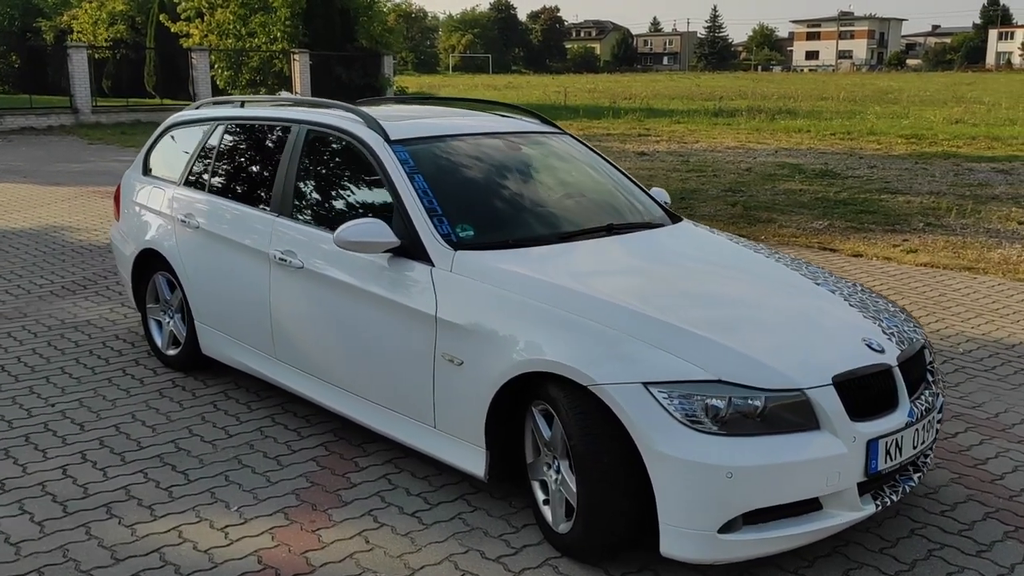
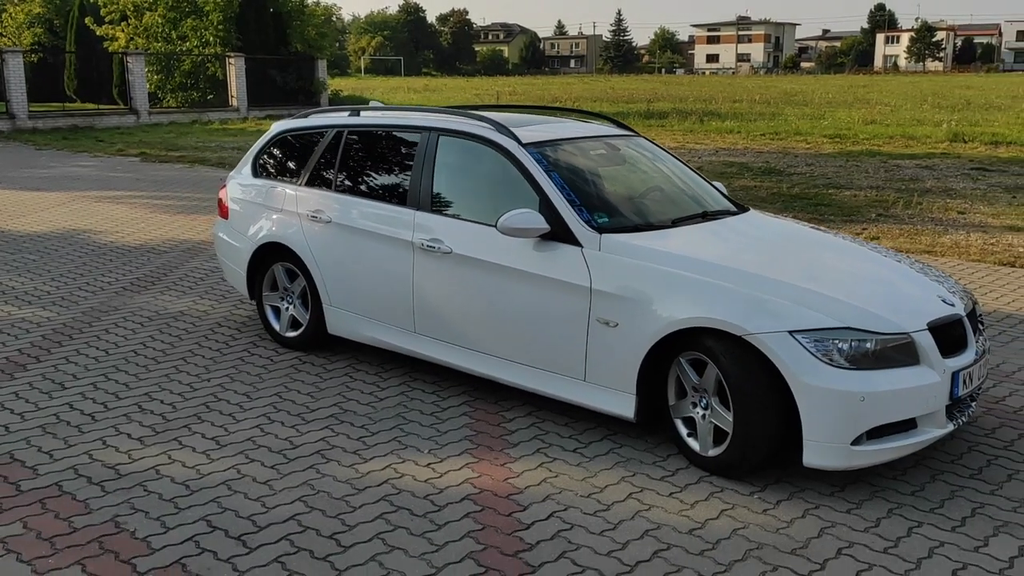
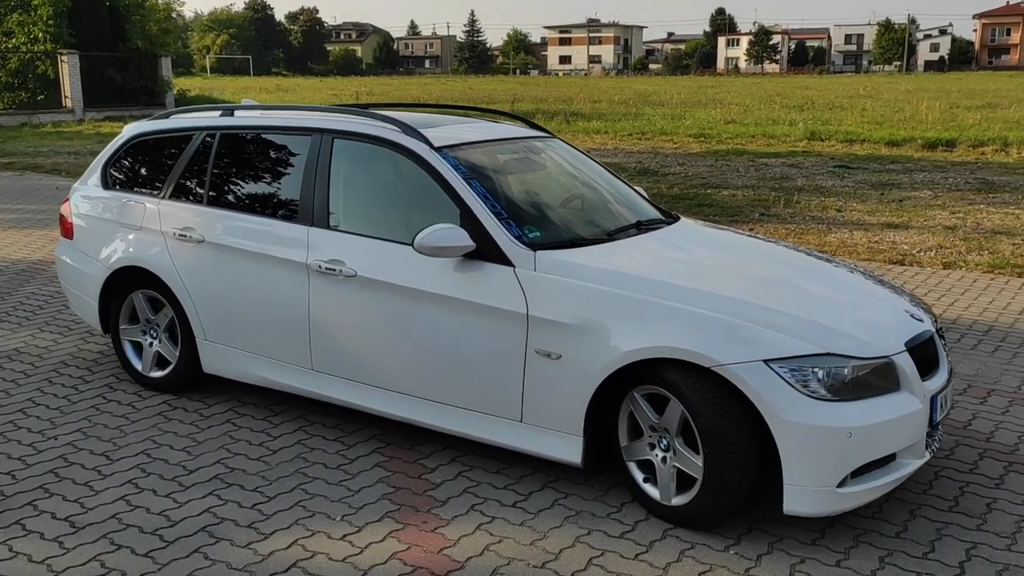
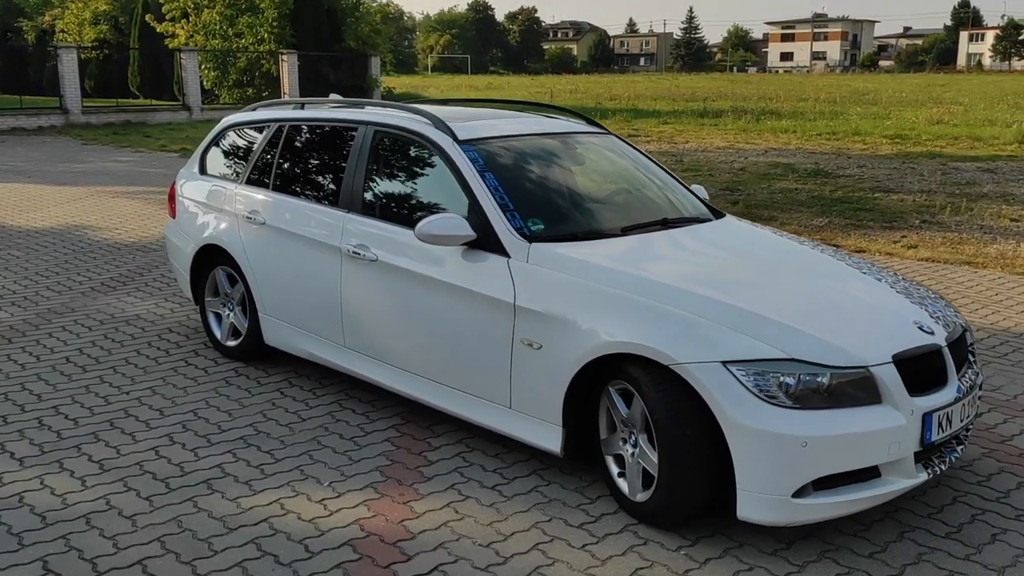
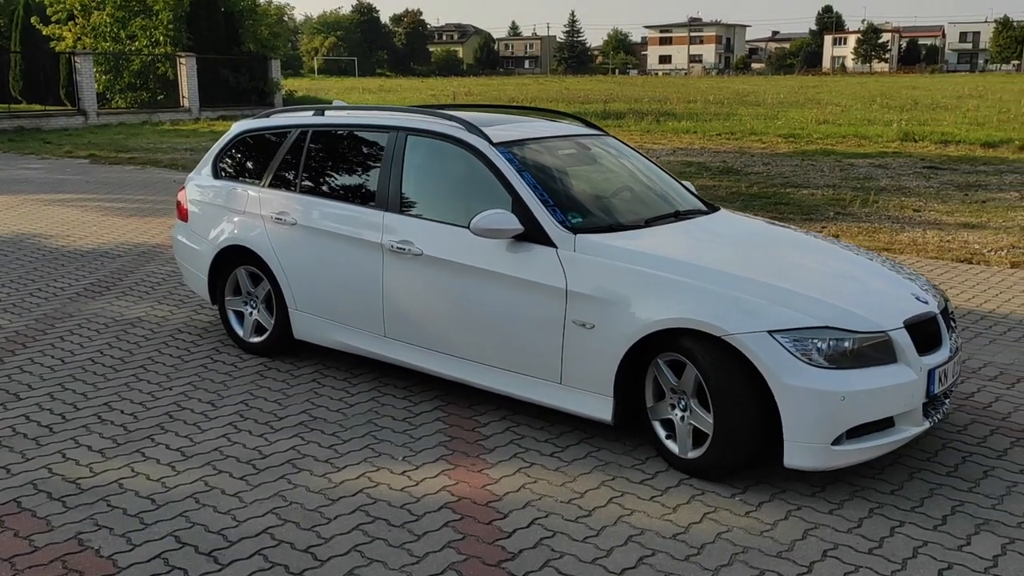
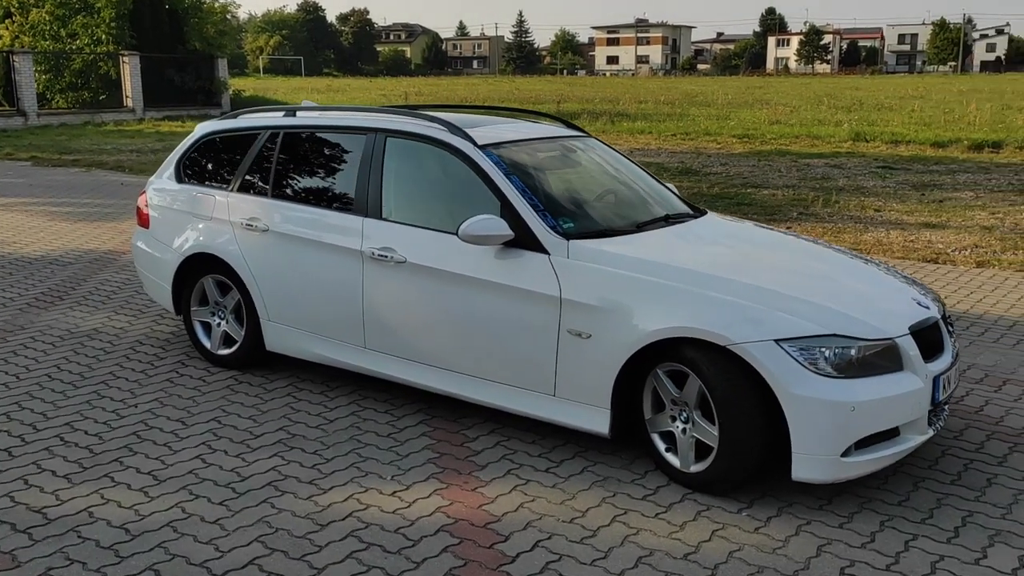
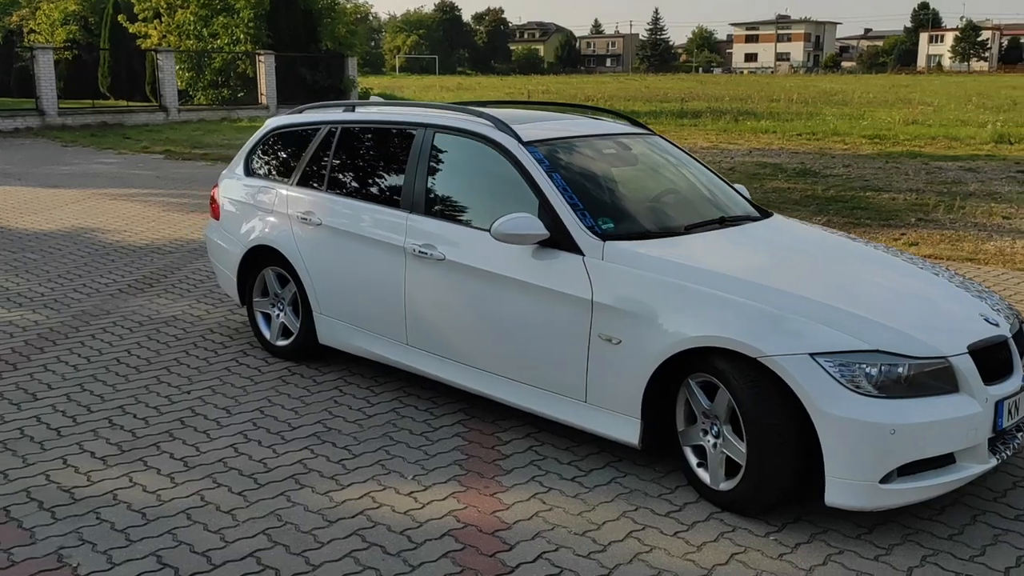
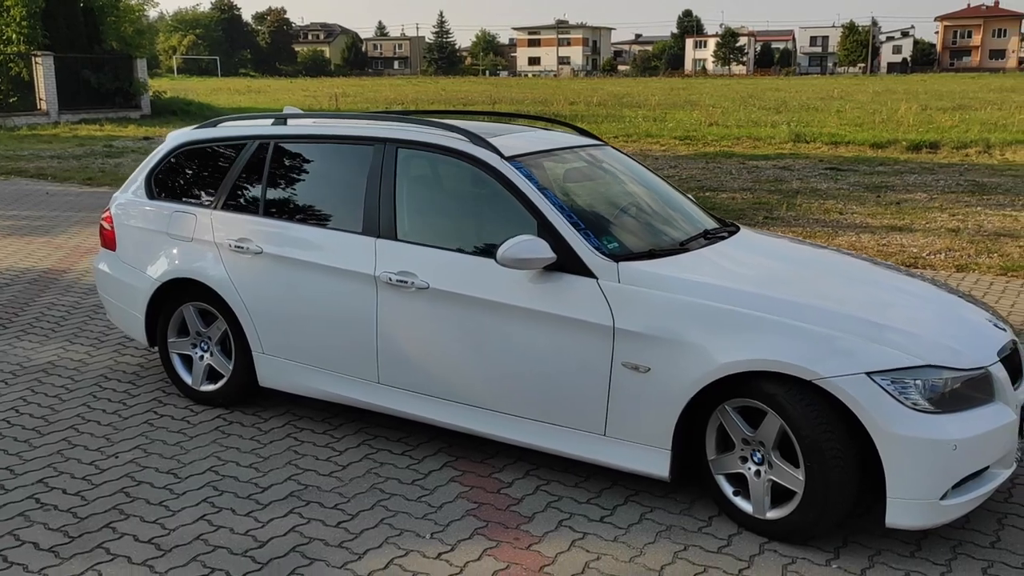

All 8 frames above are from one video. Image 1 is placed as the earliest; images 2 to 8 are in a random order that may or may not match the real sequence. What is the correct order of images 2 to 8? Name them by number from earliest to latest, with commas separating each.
4, 7, 2, 5, 6, 3, 8
